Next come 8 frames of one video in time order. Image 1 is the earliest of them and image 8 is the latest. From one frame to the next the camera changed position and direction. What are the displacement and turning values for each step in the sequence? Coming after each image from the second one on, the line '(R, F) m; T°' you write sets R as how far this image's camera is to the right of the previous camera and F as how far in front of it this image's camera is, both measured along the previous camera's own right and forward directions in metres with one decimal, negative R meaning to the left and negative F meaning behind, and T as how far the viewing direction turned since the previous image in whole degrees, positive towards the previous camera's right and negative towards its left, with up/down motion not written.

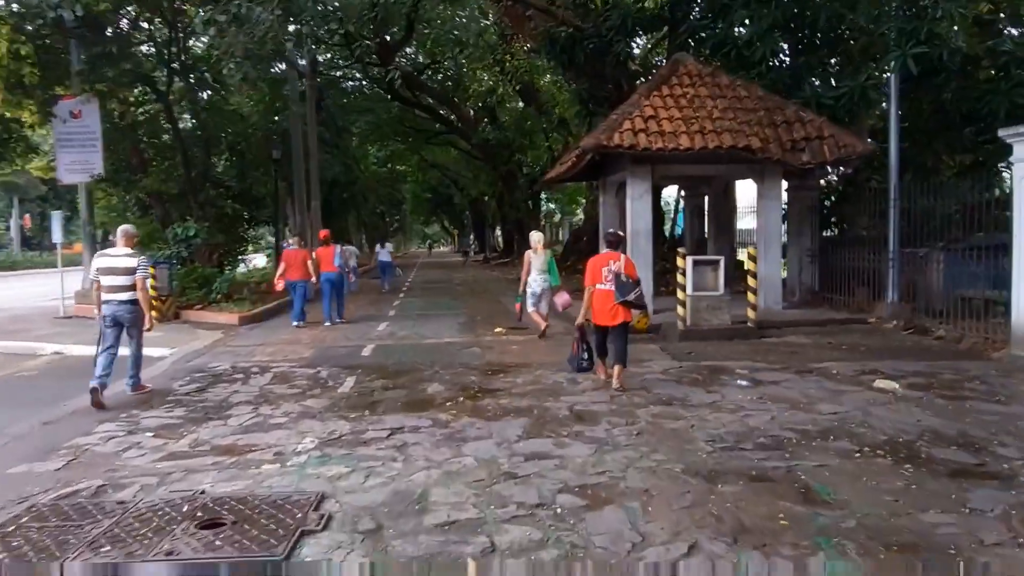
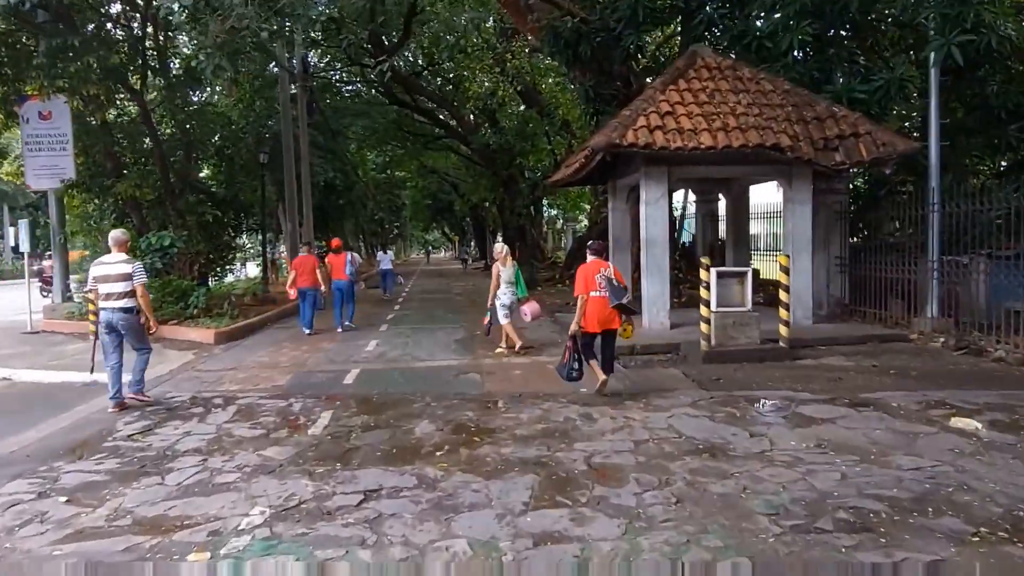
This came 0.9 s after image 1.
(0.0, +1.4) m; 0°
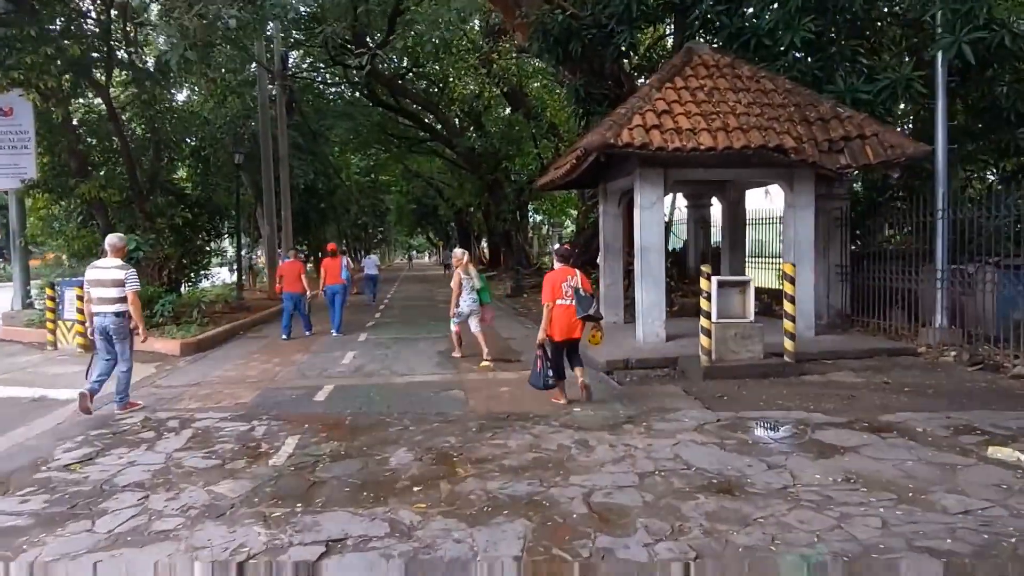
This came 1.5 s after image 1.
(0.0, +0.8) m; +1°
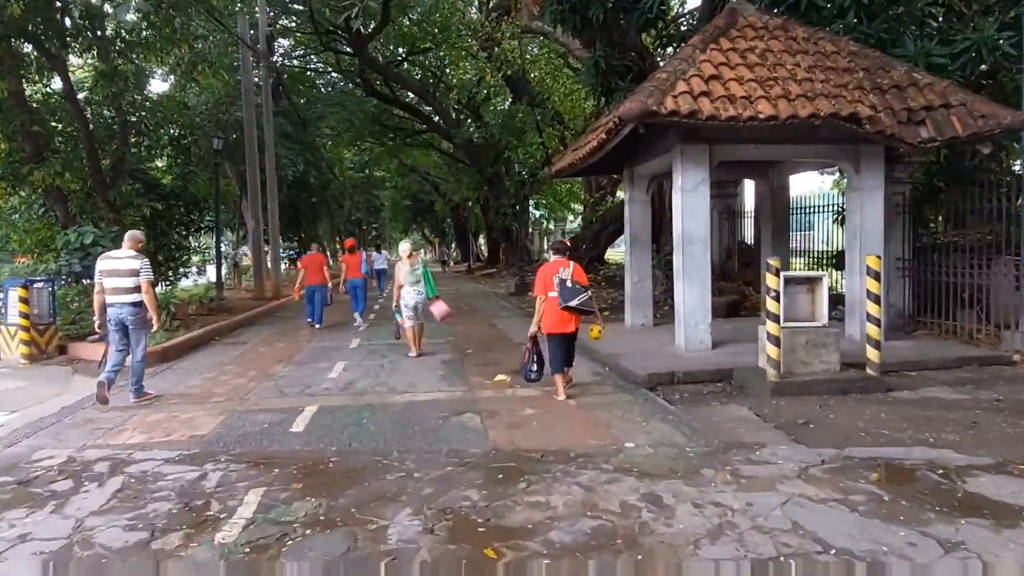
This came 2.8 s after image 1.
(-0.3, +1.9) m; 0°
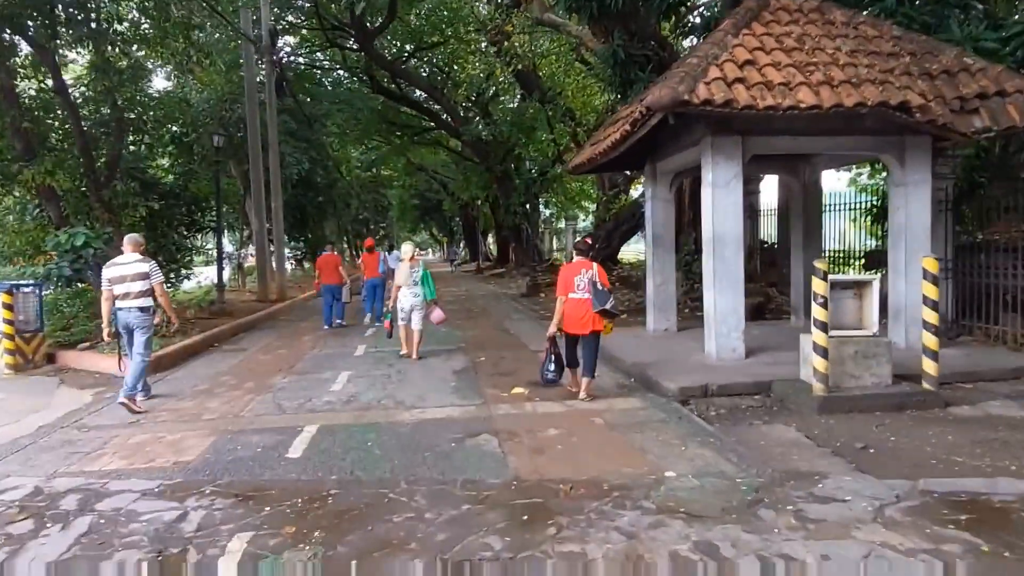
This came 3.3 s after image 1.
(-0.1, +0.8) m; -1°
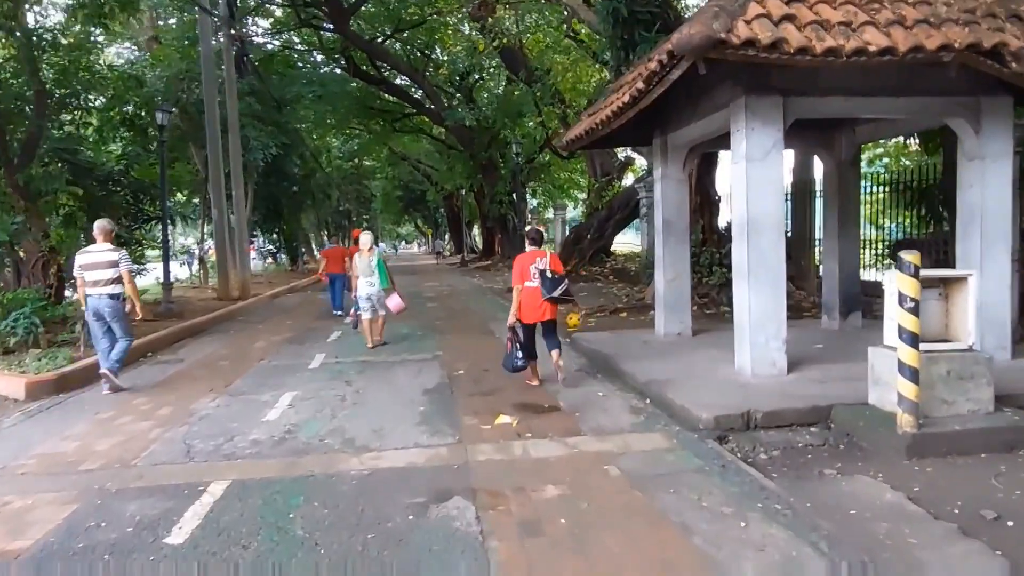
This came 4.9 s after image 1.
(0.0, +2.0) m; +1°
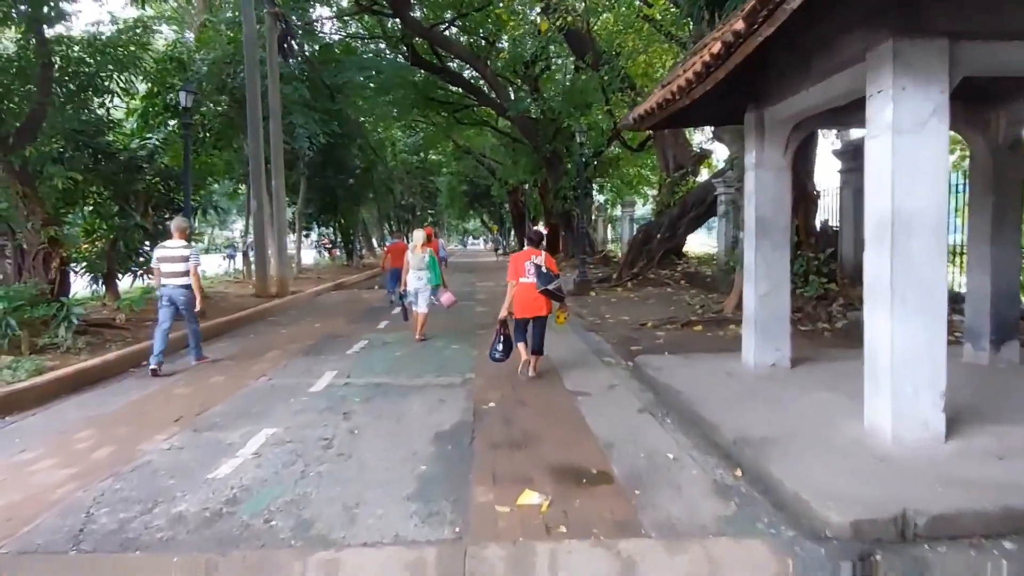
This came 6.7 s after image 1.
(+0.2, +2.1) m; -5°
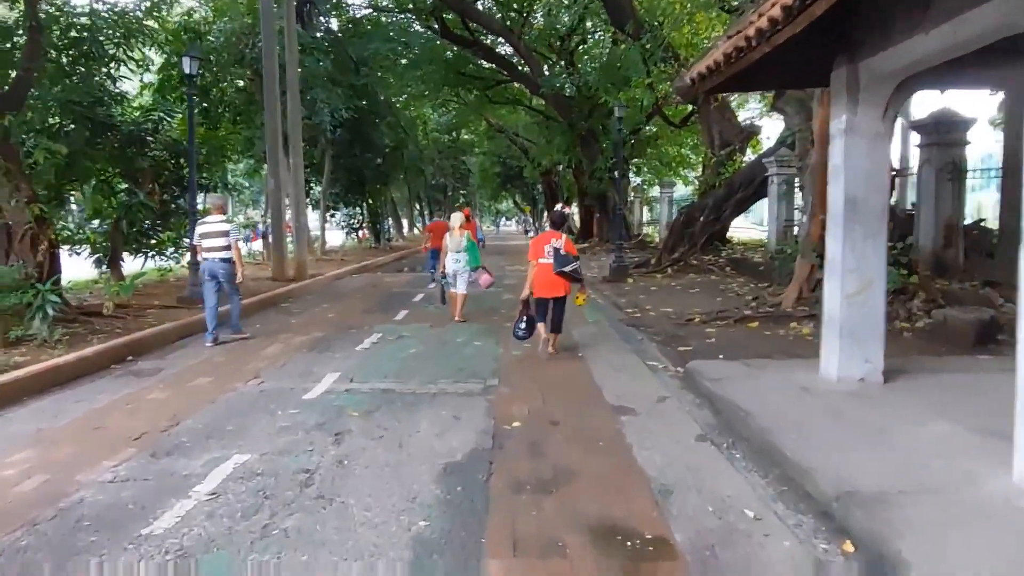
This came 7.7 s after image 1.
(0.0, +1.4) m; -3°
